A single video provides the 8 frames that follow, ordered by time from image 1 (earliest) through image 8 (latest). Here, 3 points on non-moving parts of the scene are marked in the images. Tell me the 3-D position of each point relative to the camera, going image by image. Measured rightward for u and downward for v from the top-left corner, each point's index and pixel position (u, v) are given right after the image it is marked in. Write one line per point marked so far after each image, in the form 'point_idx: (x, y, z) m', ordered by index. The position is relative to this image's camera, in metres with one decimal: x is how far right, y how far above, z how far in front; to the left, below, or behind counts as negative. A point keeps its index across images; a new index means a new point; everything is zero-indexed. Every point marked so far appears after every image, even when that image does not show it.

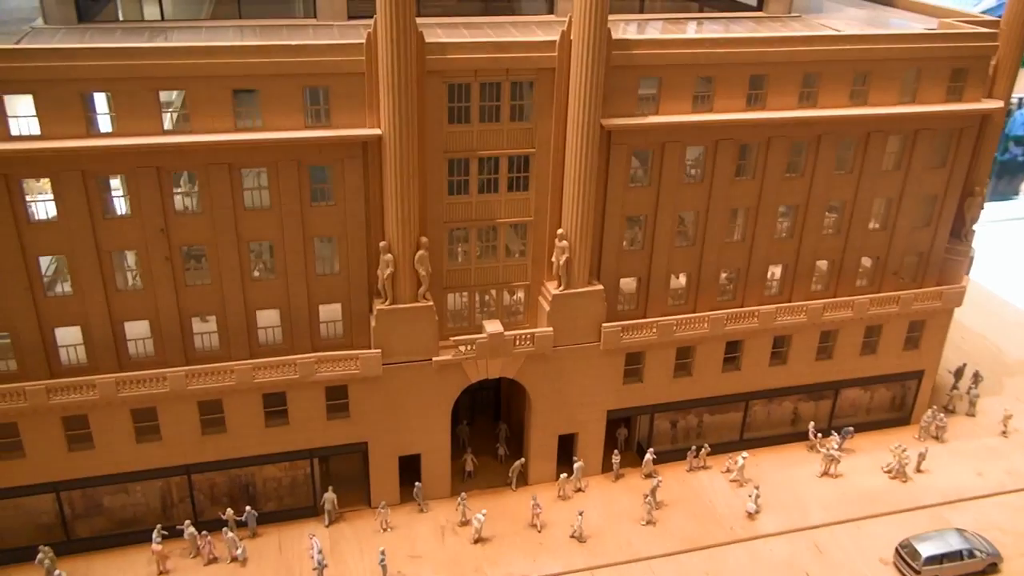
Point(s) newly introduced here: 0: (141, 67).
0: (-6.4, +3.8, +15.4) m
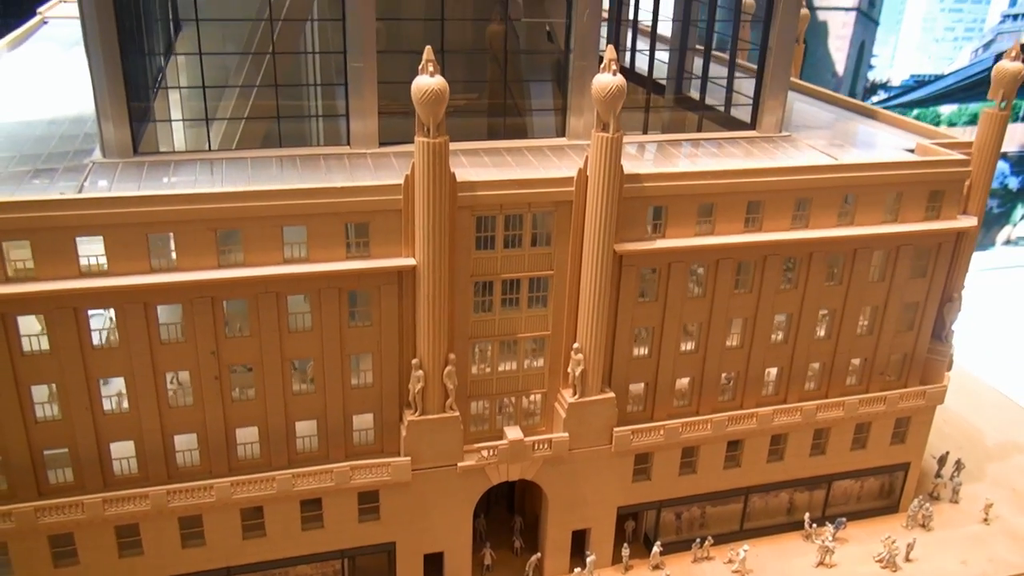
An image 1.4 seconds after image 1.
0: (-5.9, +1.5, +16.9) m
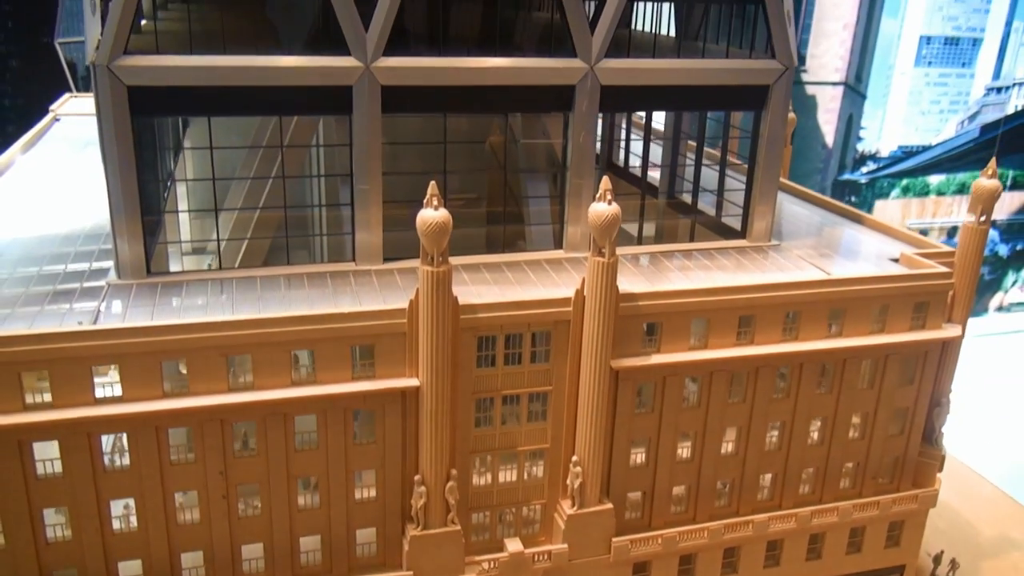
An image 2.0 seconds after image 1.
0: (-5.9, -1.0, +17.6) m
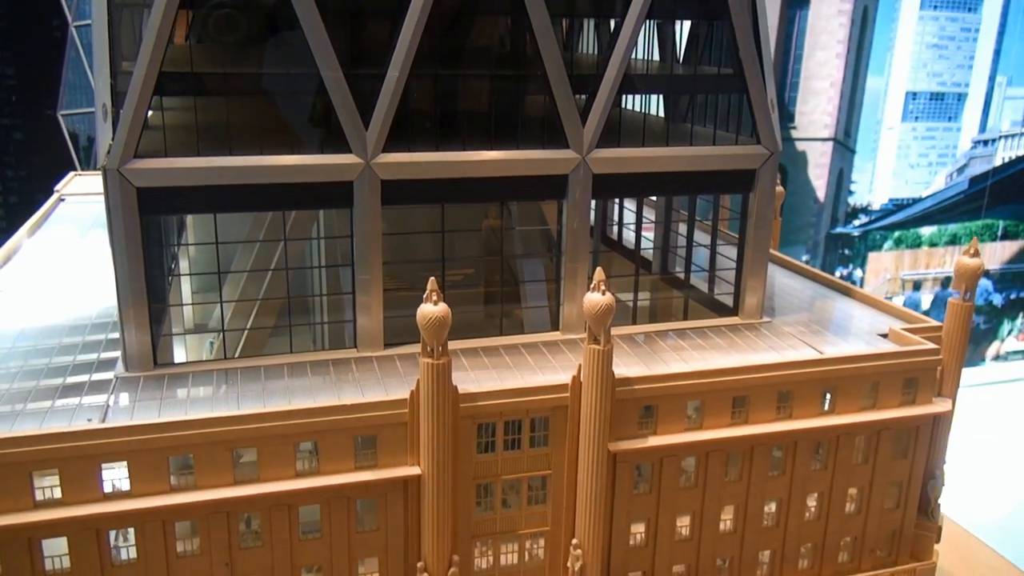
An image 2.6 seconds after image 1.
0: (-5.9, -2.9, +18.0) m
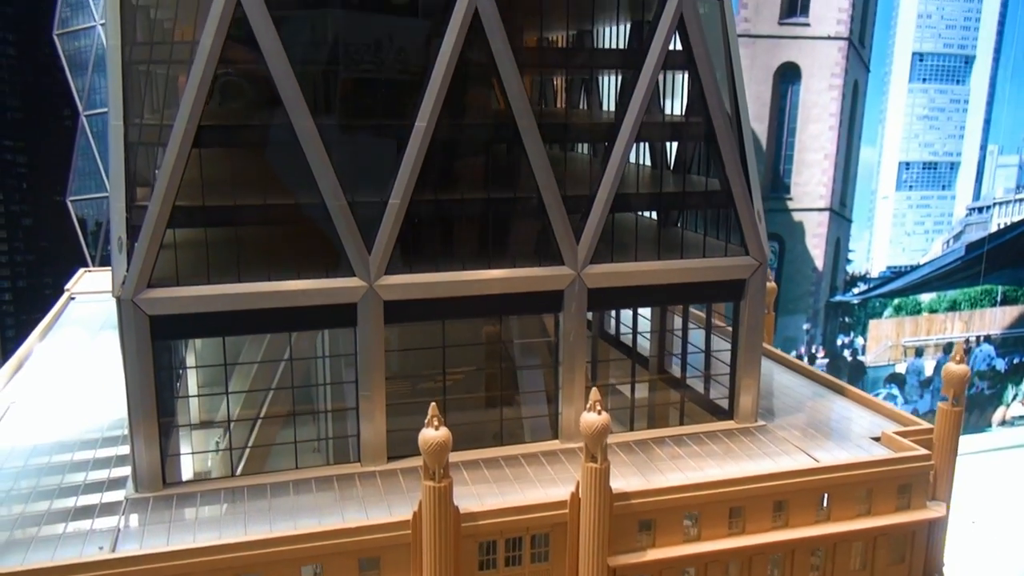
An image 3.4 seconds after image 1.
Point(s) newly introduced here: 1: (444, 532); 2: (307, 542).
0: (-5.9, -5.6, +18.5) m
1: (-1.5, -5.3, +19.3) m
2: (-4.4, -5.4, +19.0) m
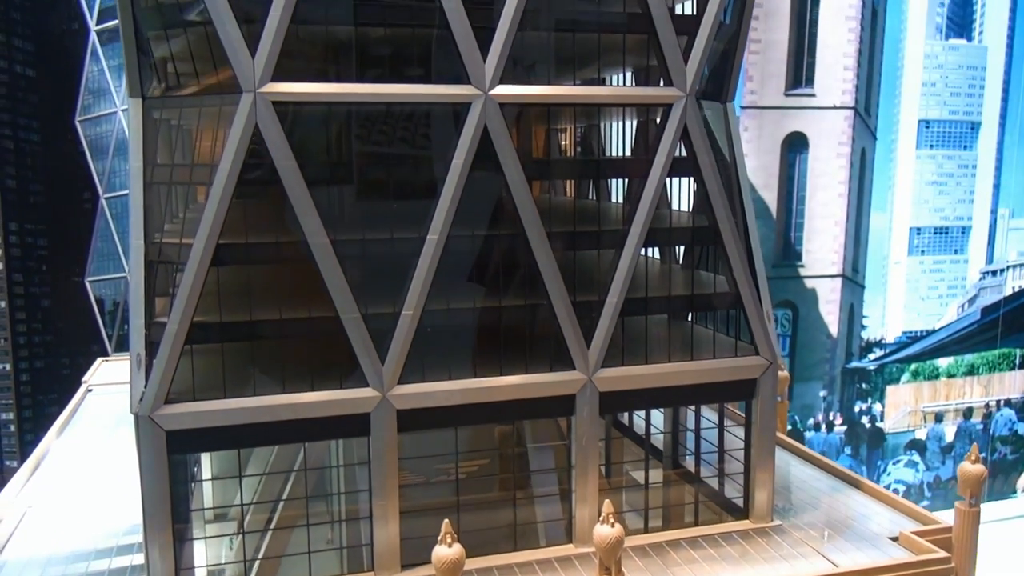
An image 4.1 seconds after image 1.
0: (-5.6, -8.1, +18.4) m
1: (-1.1, -7.8, +19.2) m
2: (-4.1, -7.9, +18.9) m
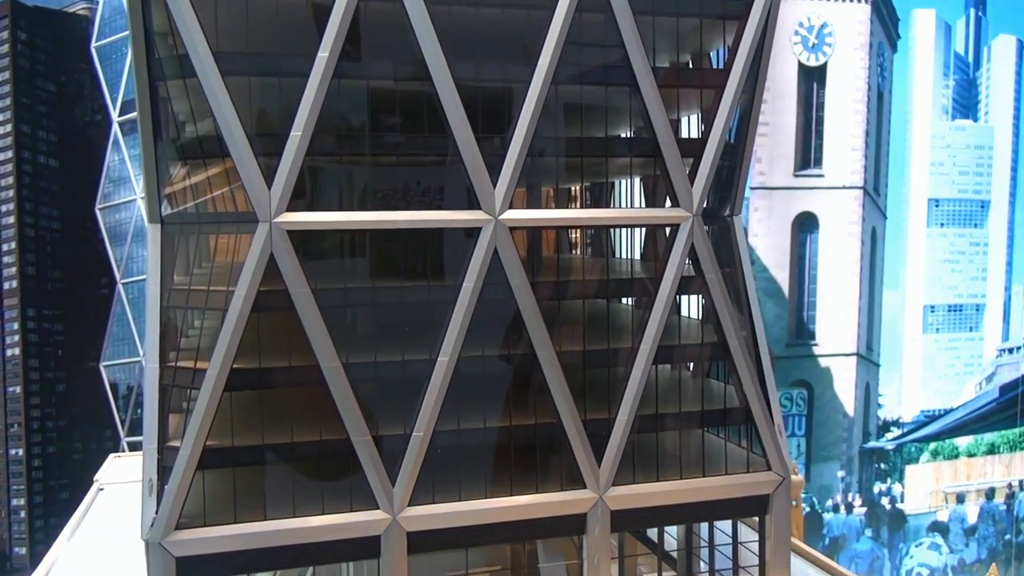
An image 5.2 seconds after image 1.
0: (-5.4, -10.8, +17.9) m
1: (-0.9, -10.6, +18.7) m
2: (-3.8, -10.7, +18.4) m
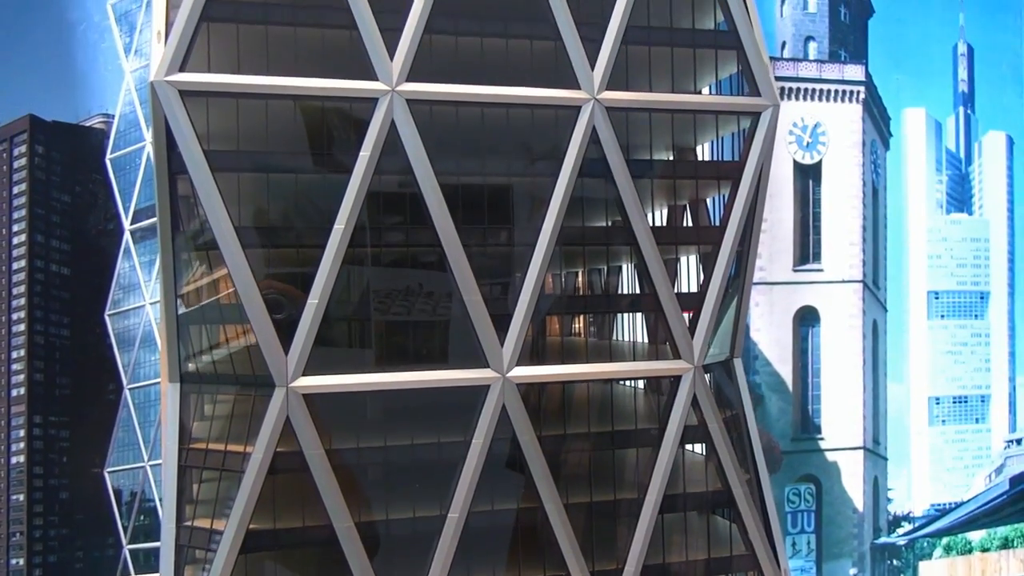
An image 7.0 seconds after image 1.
0: (-5.1, -14.4, +17.6) m
1: (-0.6, -14.2, +18.4) m
2: (-3.5, -14.3, +18.1) m
